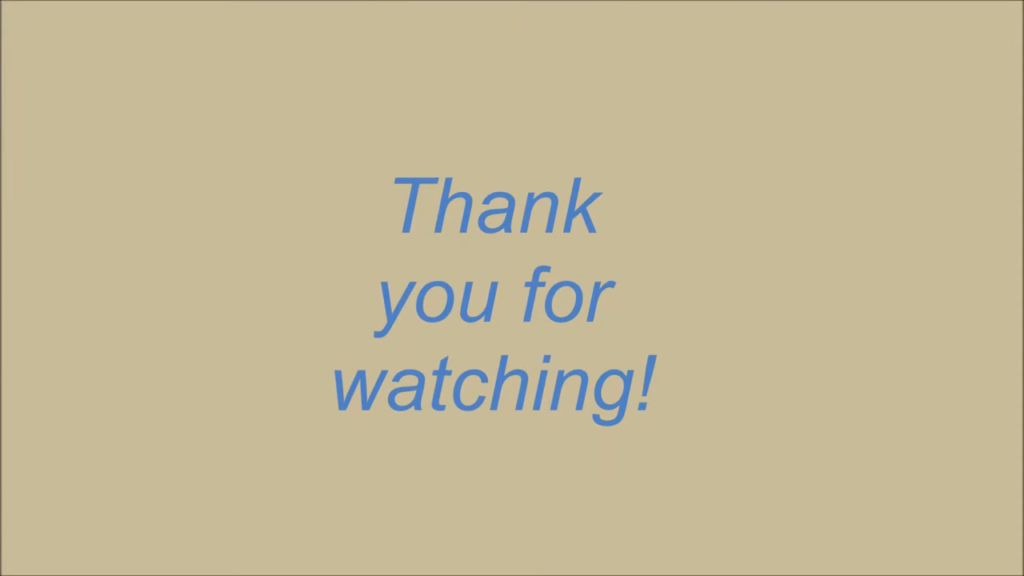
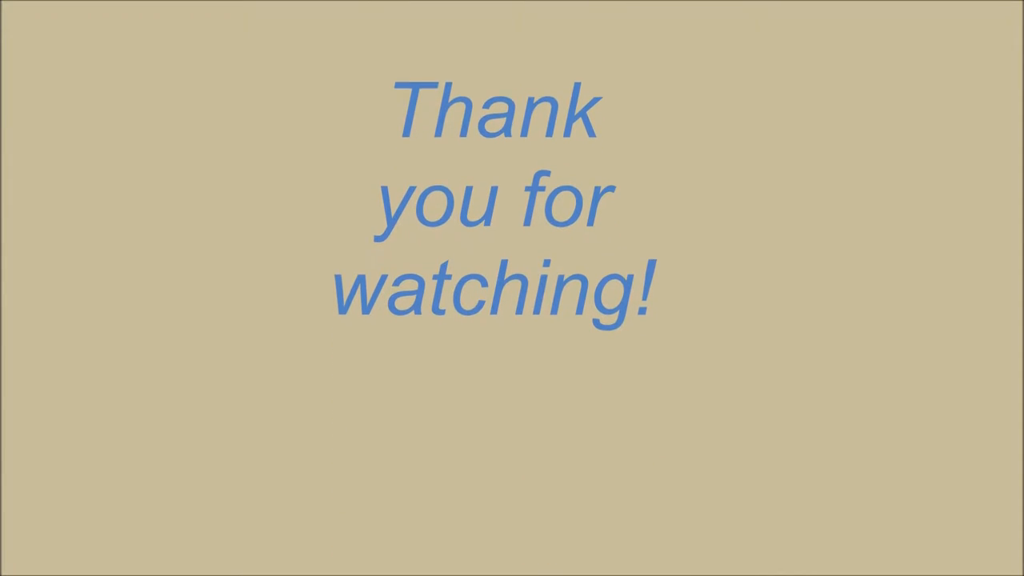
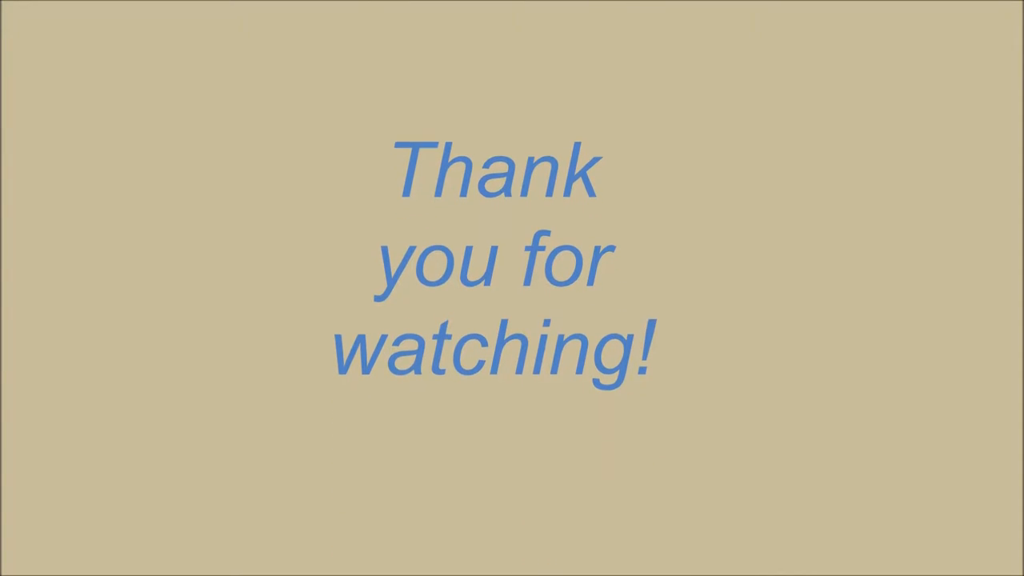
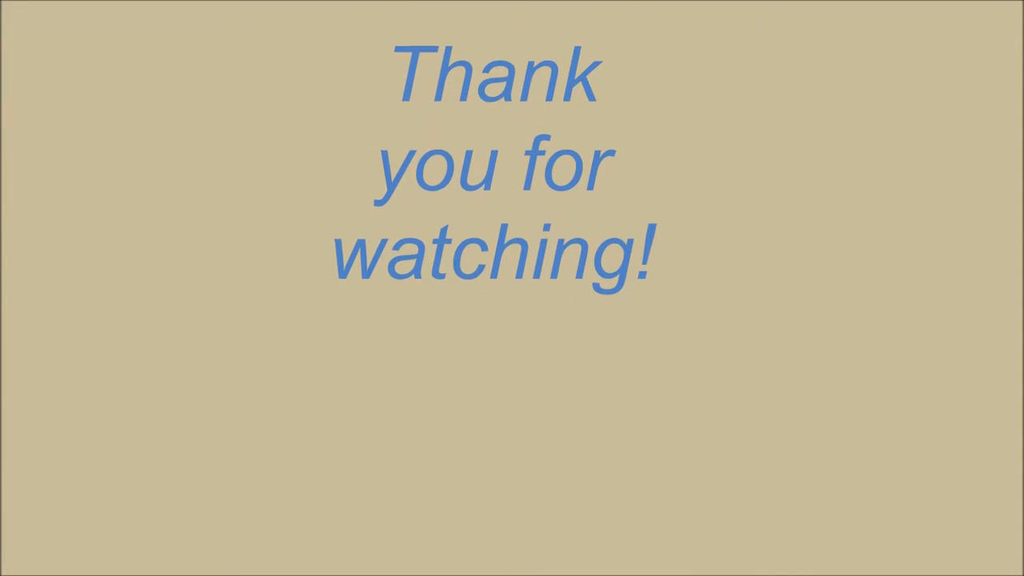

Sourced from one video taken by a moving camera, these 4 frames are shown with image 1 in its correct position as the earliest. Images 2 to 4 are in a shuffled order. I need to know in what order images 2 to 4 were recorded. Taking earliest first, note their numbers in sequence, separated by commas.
3, 2, 4
